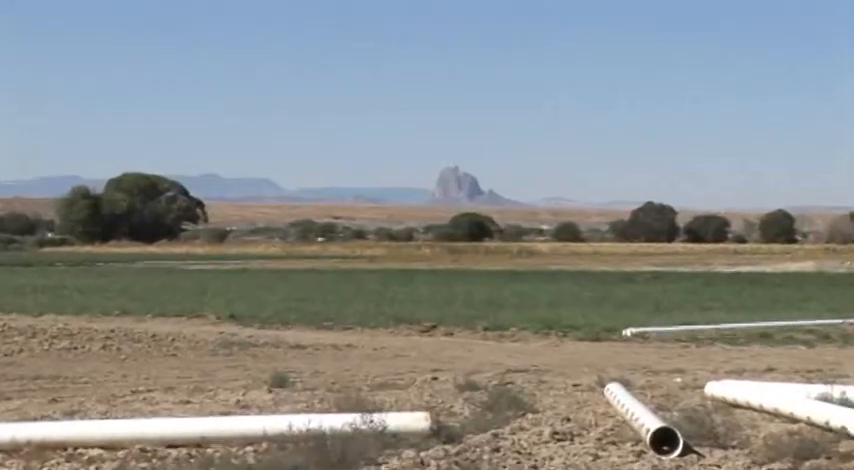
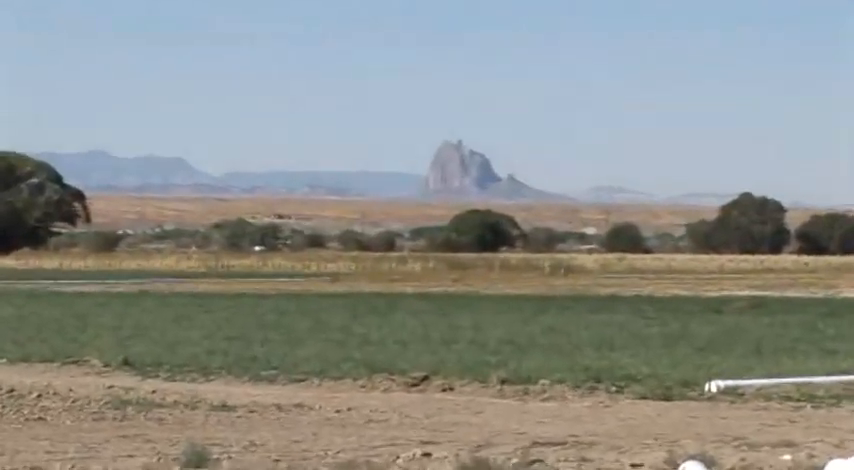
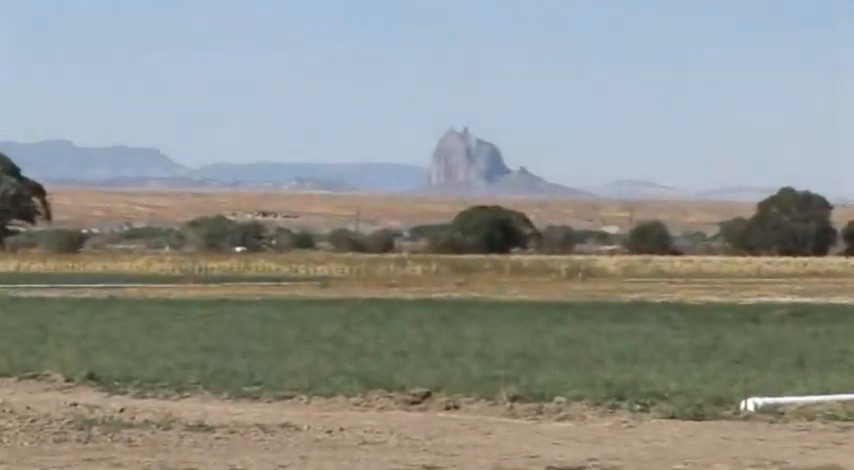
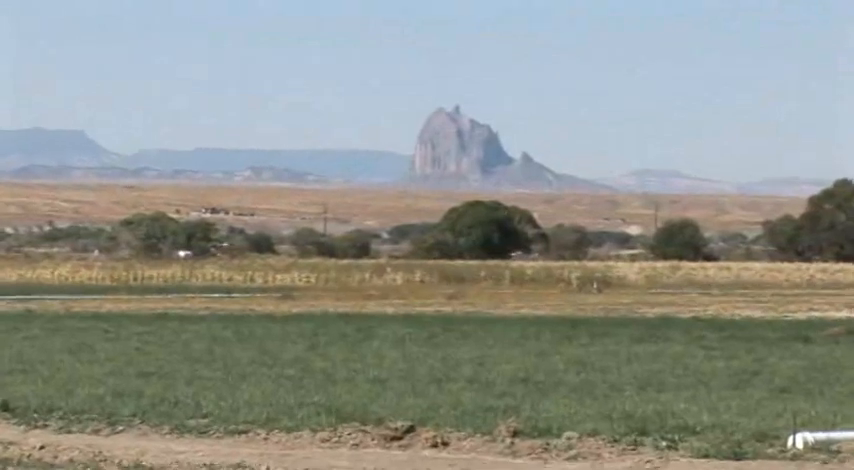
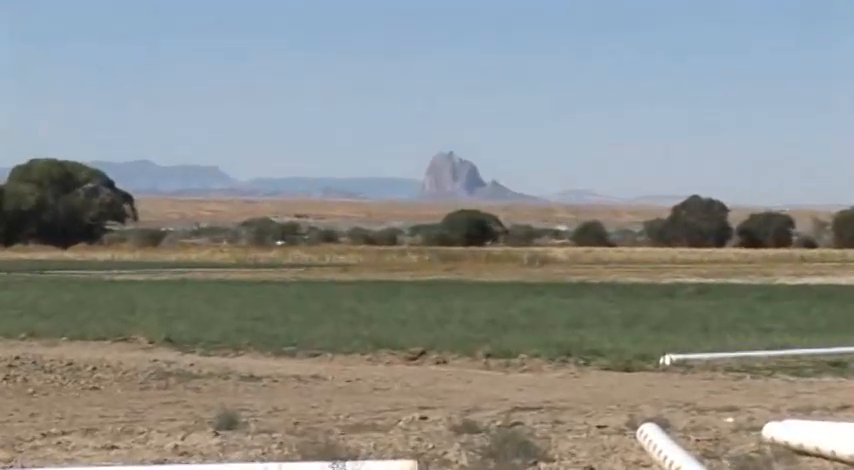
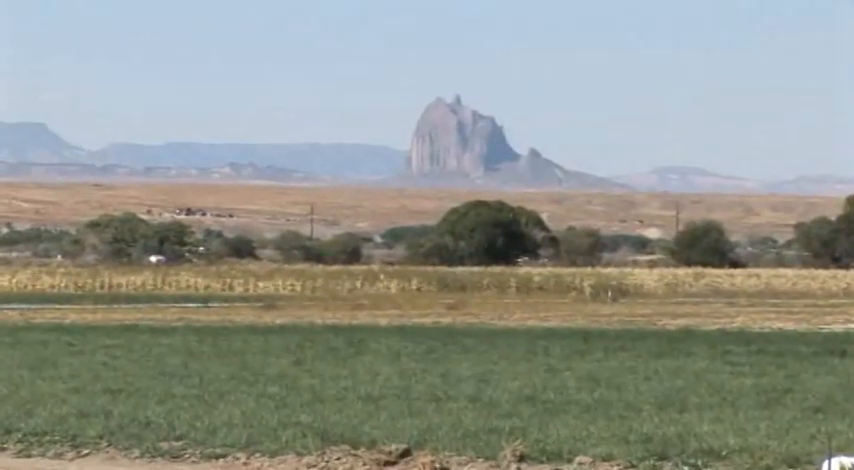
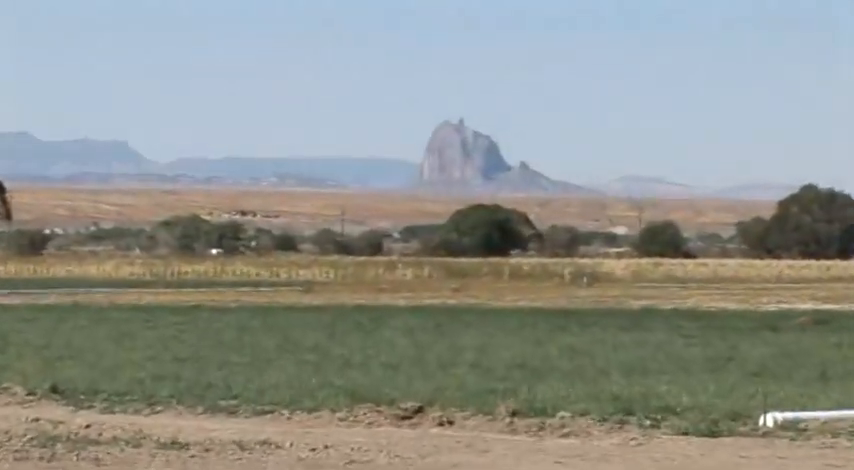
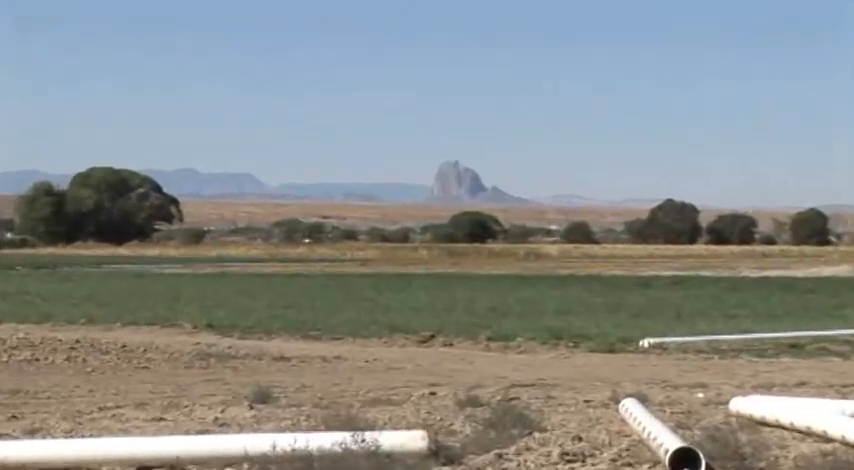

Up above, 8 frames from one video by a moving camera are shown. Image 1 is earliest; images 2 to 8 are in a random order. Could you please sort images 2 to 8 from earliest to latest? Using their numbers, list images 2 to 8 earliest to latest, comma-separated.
8, 5, 2, 3, 7, 4, 6
